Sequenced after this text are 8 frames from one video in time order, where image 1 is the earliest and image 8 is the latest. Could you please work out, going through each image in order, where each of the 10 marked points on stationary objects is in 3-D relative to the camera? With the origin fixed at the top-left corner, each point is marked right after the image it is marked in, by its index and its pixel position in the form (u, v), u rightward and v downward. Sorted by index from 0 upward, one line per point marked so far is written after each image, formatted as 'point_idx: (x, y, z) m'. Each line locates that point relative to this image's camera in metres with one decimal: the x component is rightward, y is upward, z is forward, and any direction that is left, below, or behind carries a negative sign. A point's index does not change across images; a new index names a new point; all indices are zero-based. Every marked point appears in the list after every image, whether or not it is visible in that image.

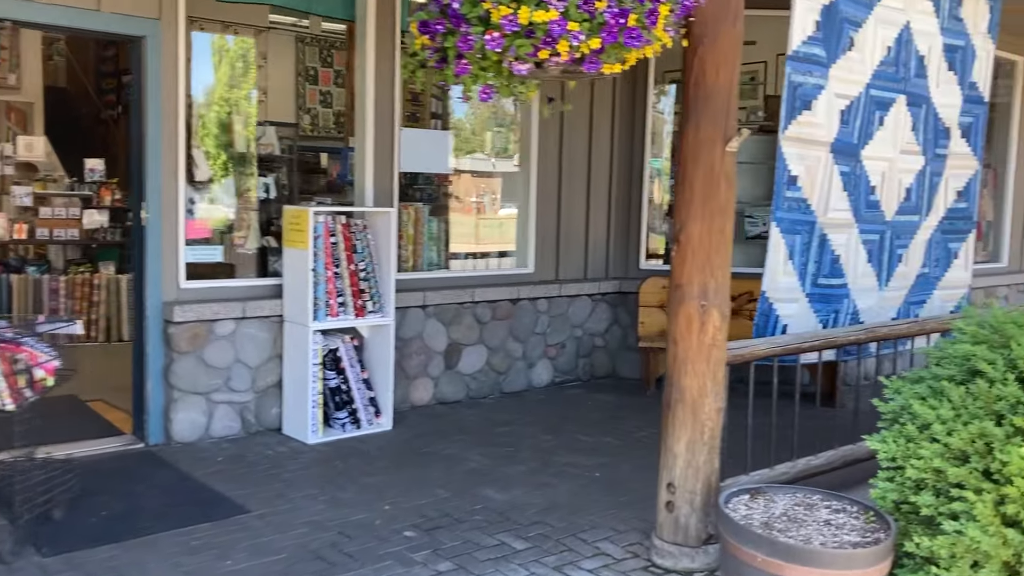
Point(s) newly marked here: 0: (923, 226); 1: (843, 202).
0: (+2.1, +0.3, +4.8) m
1: (+1.5, +0.4, +4.2) m
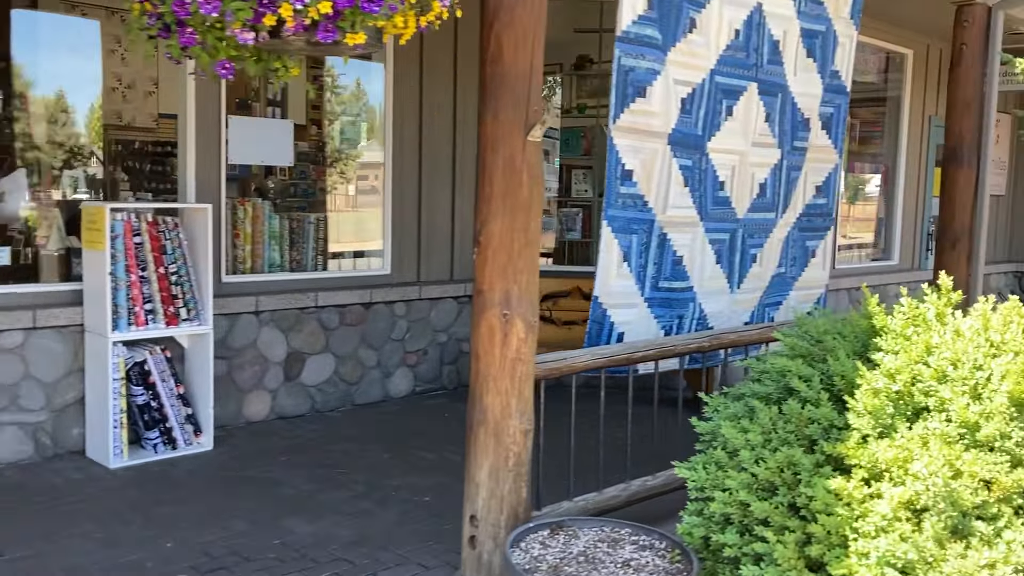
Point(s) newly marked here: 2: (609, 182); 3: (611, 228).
0: (+1.3, +0.3, +4.5) m
1: (+0.7, +0.4, +3.9) m
2: (+0.4, +0.4, +3.6) m
3: (+0.4, +0.2, +3.6) m
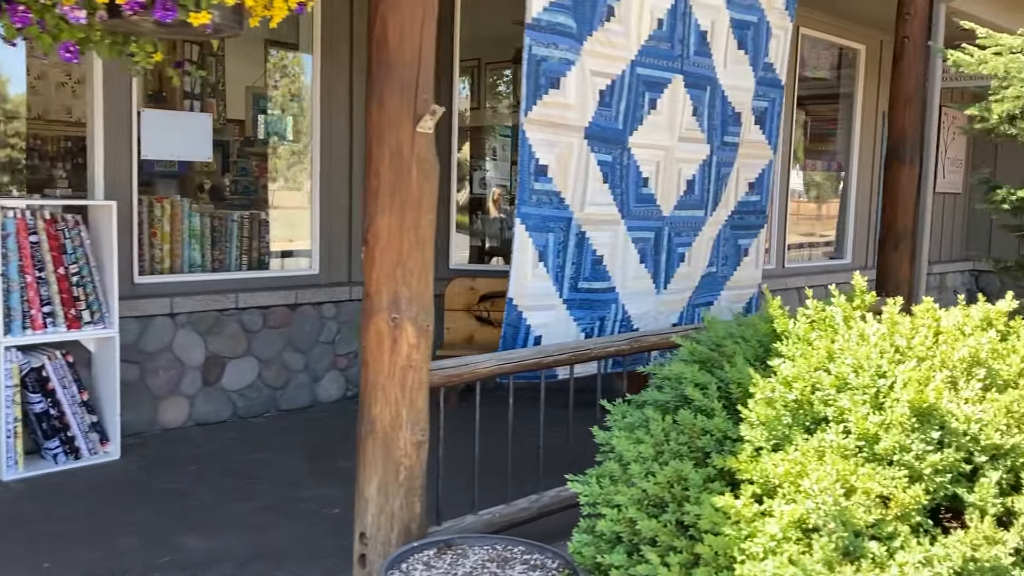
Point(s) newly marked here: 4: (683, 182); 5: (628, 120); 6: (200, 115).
0: (+0.9, +0.3, +4.4) m
1: (+0.4, +0.4, +3.7) m
2: (0.0, +0.4, +3.4) m
3: (0.0, +0.2, +3.4) m
4: (+0.8, +0.5, +4.1) m
5: (+0.5, +0.7, +3.8) m
6: (-1.7, +1.0, +5.2) m
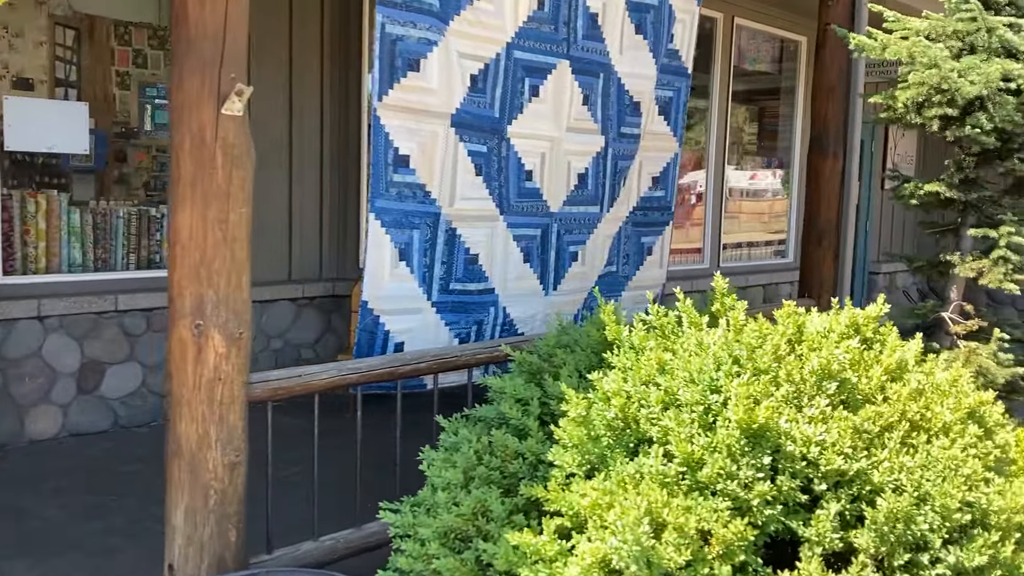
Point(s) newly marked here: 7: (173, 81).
0: (+0.4, +0.3, +4.1) m
1: (-0.1, +0.4, +3.4) m
2: (-0.5, +0.4, +3.1) m
3: (-0.4, +0.2, +3.1) m
4: (+0.3, +0.5, +3.9) m
5: (0.0, +0.7, +3.5) m
6: (-2.3, +1.0, +4.8) m
7: (-0.9, +0.5, +2.4) m
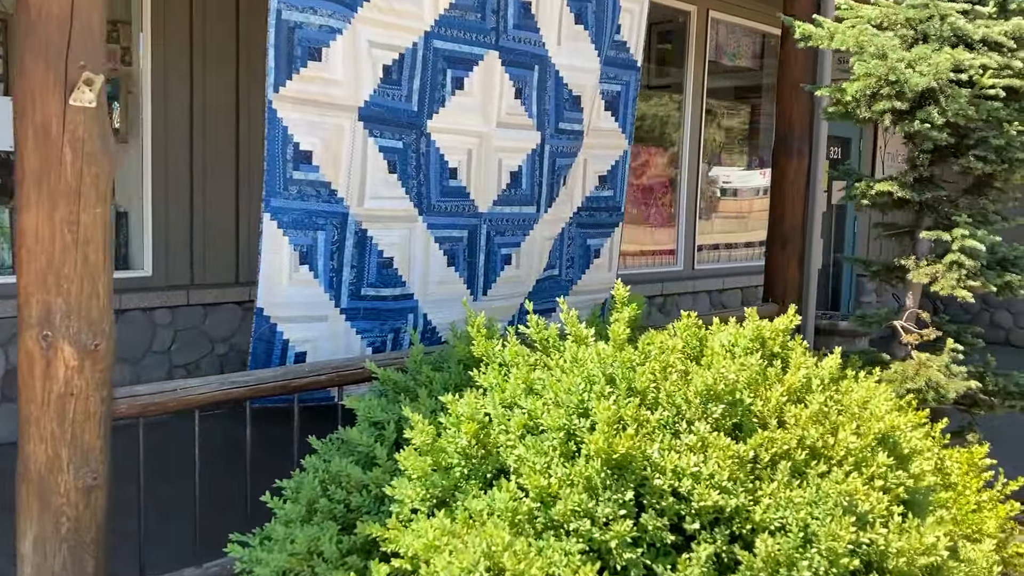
0: (+0.1, +0.3, +3.9) m
1: (-0.4, +0.3, +3.2) m
2: (-0.7, +0.4, +2.9) m
3: (-0.7, +0.2, +2.9) m
4: (0.0, +0.5, +3.6) m
5: (-0.3, +0.7, +3.3) m
6: (-2.5, +0.9, +4.6) m
7: (-1.2, +0.5, +2.2) m
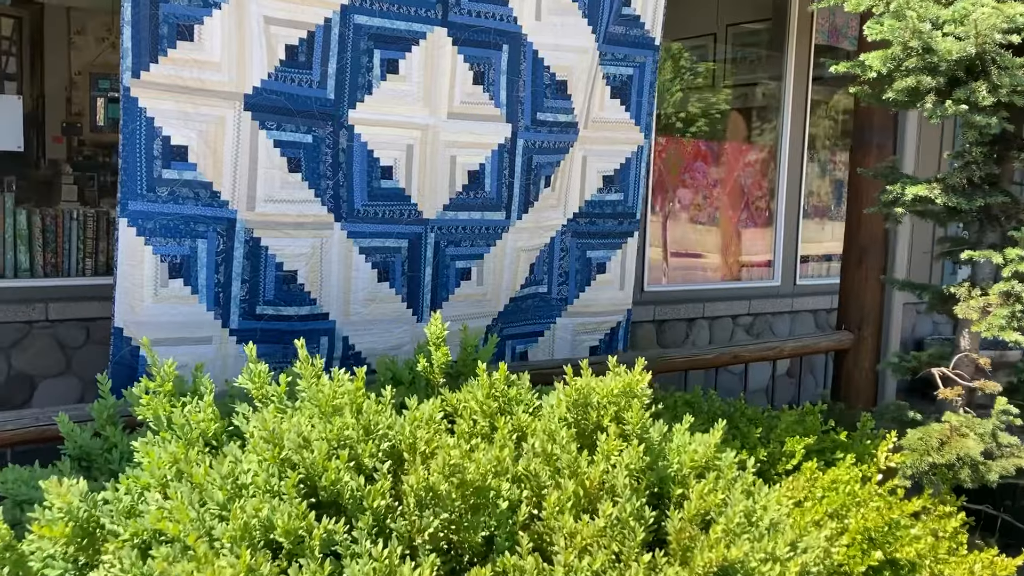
0: (0.0, +0.2, +3.3) m
1: (-0.6, +0.3, +2.7) m
2: (-1.0, +0.3, +2.5) m
3: (-1.0, +0.2, +2.5) m
4: (-0.2, +0.4, +3.1) m
5: (-0.5, +0.6, +2.8) m
6: (-2.4, +0.9, +4.5) m
7: (-1.6, +0.5, +1.9) m
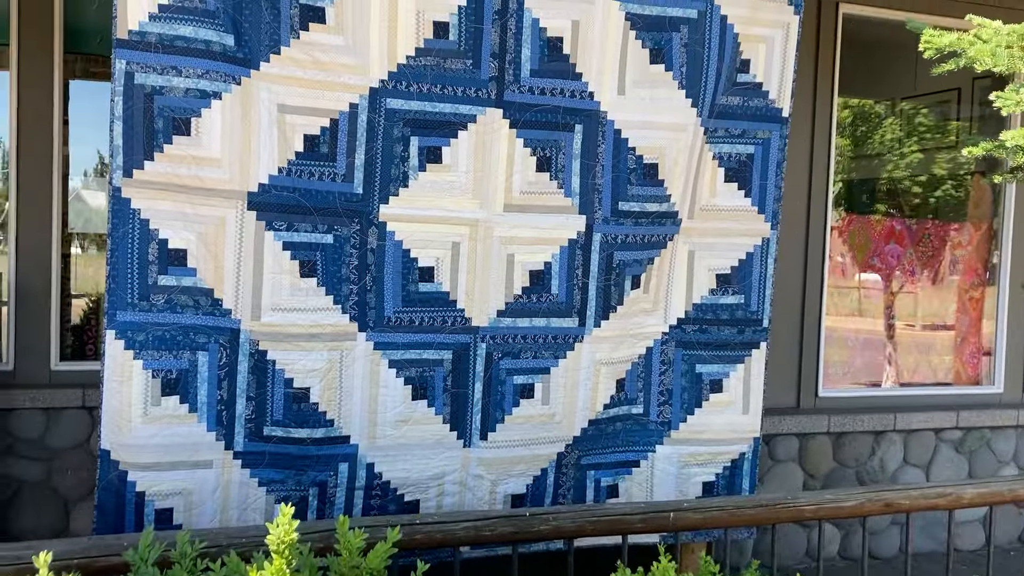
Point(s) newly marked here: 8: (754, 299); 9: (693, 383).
0: (+0.3, -0.1, +2.7) m
1: (-0.5, 0.0, +2.4) m
2: (-1.0, +0.1, +2.3) m
3: (-0.9, -0.1, +2.3) m
4: (0.0, 0.0, +2.6) m
5: (-0.4, +0.3, +2.5) m
6: (-1.8, +0.5, +4.7) m
7: (-1.6, +0.3, +1.9) m
8: (+0.7, 0.0, +2.9) m
9: (+0.6, -0.3, +2.9) m
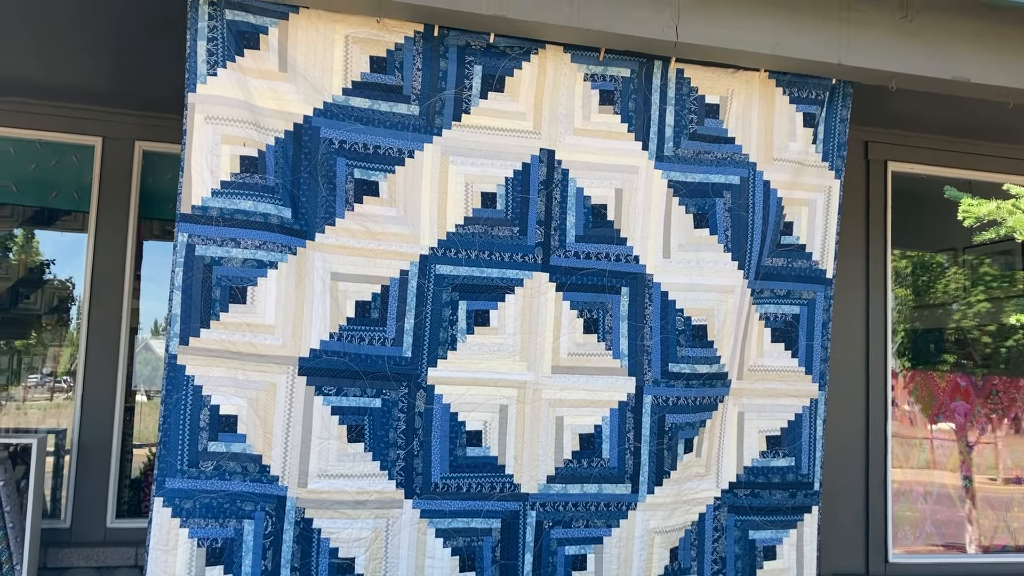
0: (+0.4, -0.6, +2.6) m
1: (-0.4, -0.5, +2.4) m
2: (-0.8, -0.4, +2.3) m
3: (-0.8, -0.5, +2.3) m
4: (+0.2, -0.4, +2.6) m
5: (-0.2, -0.2, +2.5) m
6: (-1.5, -0.3, +4.8) m
7: (-1.5, -0.1, +2.0) m
8: (+0.9, -0.5, +2.8) m
9: (+0.7, -0.8, +2.8) m
